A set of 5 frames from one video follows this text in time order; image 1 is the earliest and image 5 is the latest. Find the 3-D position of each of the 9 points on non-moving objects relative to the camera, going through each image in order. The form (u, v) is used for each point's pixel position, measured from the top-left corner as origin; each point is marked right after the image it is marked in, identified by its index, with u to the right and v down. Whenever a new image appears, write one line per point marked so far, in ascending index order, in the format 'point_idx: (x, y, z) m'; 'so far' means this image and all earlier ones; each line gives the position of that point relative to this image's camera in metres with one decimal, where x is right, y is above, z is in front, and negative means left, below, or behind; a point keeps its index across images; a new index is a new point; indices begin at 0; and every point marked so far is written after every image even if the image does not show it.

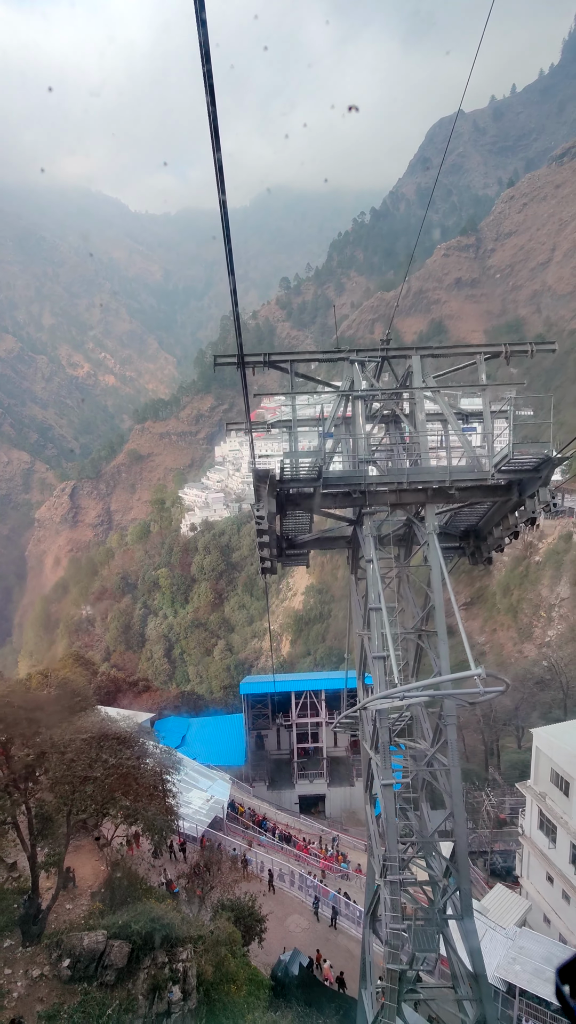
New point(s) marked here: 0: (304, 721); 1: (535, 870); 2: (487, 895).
0: (+0.5, -6.8, +18.2) m
1: (+4.9, -7.1, +11.1) m
2: (+3.6, -6.9, +10.2) m
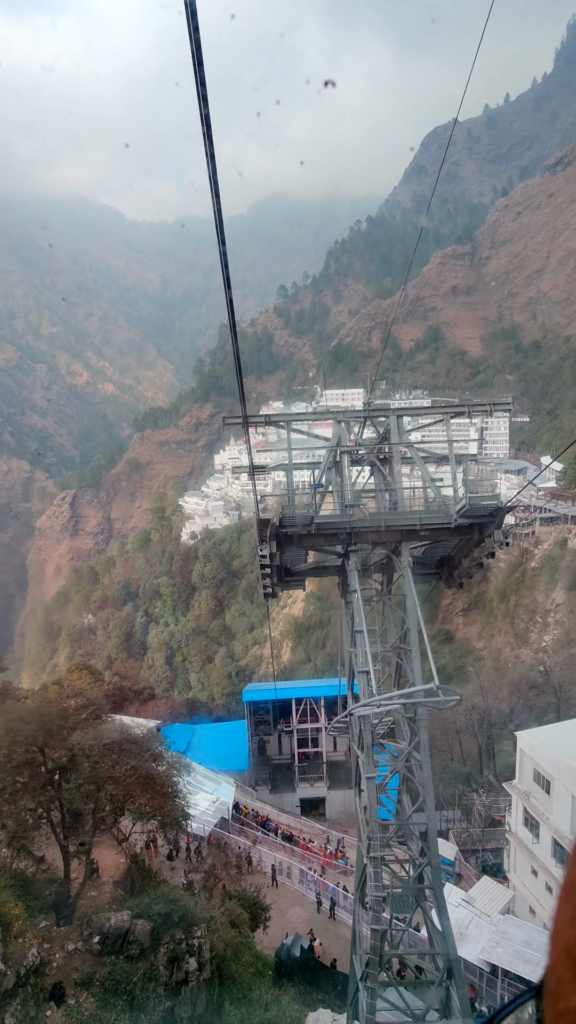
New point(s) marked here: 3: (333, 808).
0: (+0.6, -7.3, +19.0) m
1: (+4.9, -7.5, +11.8) m
2: (+3.7, -7.3, +11.0) m
3: (+1.5, -9.8, +18.4) m
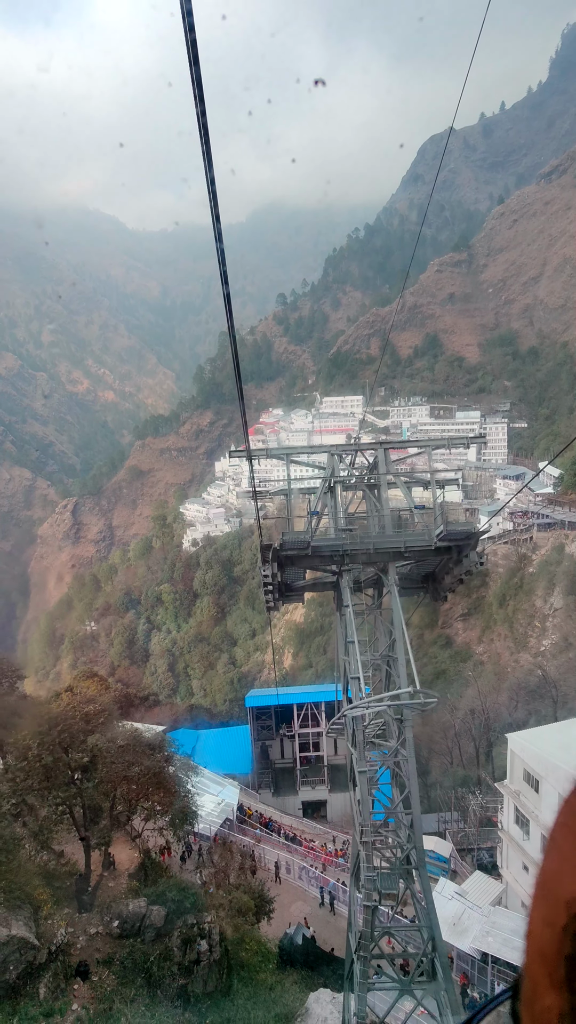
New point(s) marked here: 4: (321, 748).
0: (+0.6, -7.7, +19.5) m
1: (+5.0, -7.8, +12.4) m
2: (+3.7, -7.6, +11.5) m
3: (+1.6, -10.1, +18.9) m
4: (+1.2, -8.3, +19.6) m
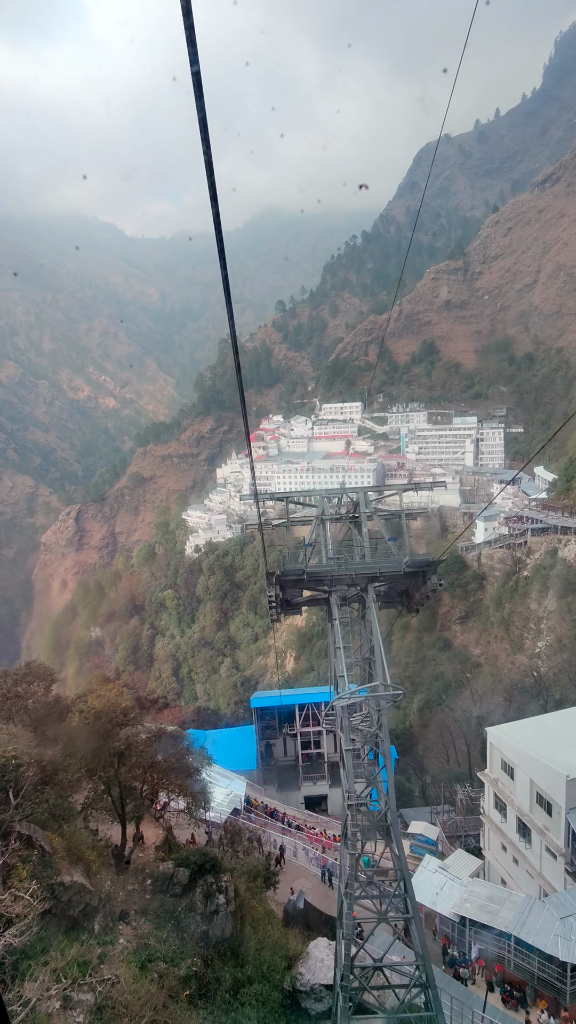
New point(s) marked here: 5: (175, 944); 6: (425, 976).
0: (+0.7, -8.2, +21.0) m
1: (+5.1, -8.2, +13.8) m
2: (+3.8, -8.0, +12.9) m
3: (+1.7, -10.6, +20.3) m
4: (+1.3, -8.8, +21.0) m
5: (-1.5, -5.9, +7.6) m
6: (+1.7, -5.8, +7.0) m
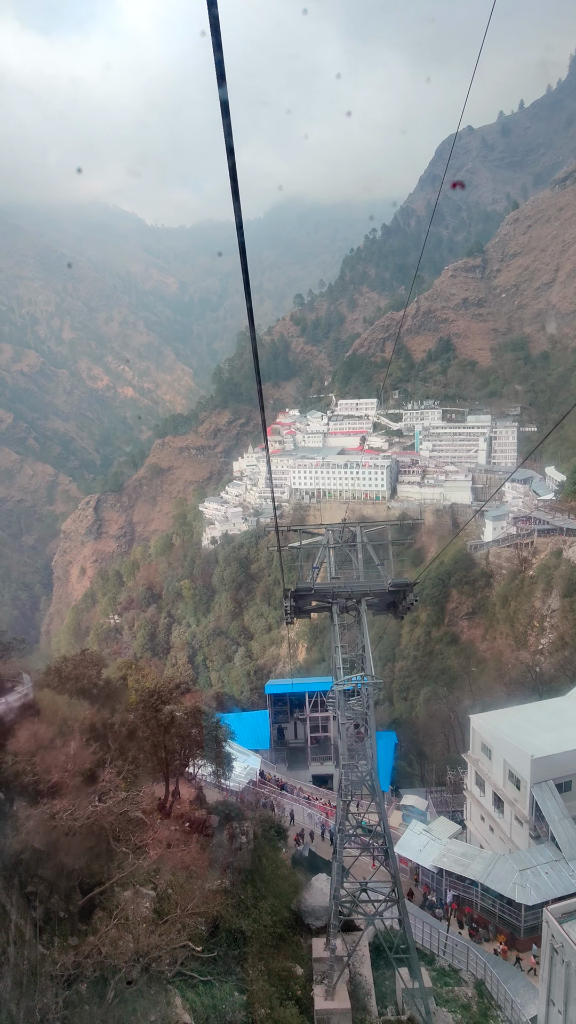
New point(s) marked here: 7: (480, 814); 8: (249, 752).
0: (+1.1, -8.5, +23.3) m
1: (+5.3, -8.7, +16.0) m
2: (+4.0, -8.5, +15.2) m
3: (+2.0, -10.9, +22.6) m
4: (+1.7, -9.1, +23.3) m
5: (-1.4, -6.4, +9.9) m
6: (+1.8, -6.3, +9.2) m
7: (+5.4, -8.4, +15.6) m
8: (-1.2, -8.3, +19.2) m
